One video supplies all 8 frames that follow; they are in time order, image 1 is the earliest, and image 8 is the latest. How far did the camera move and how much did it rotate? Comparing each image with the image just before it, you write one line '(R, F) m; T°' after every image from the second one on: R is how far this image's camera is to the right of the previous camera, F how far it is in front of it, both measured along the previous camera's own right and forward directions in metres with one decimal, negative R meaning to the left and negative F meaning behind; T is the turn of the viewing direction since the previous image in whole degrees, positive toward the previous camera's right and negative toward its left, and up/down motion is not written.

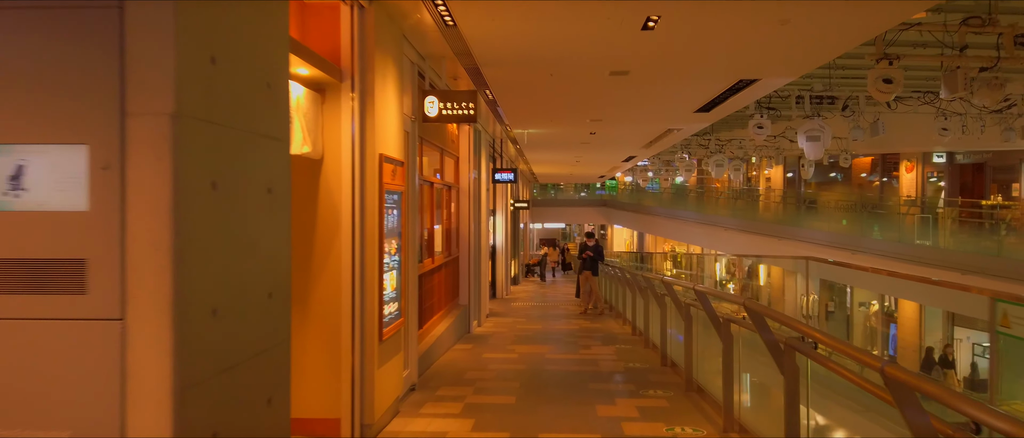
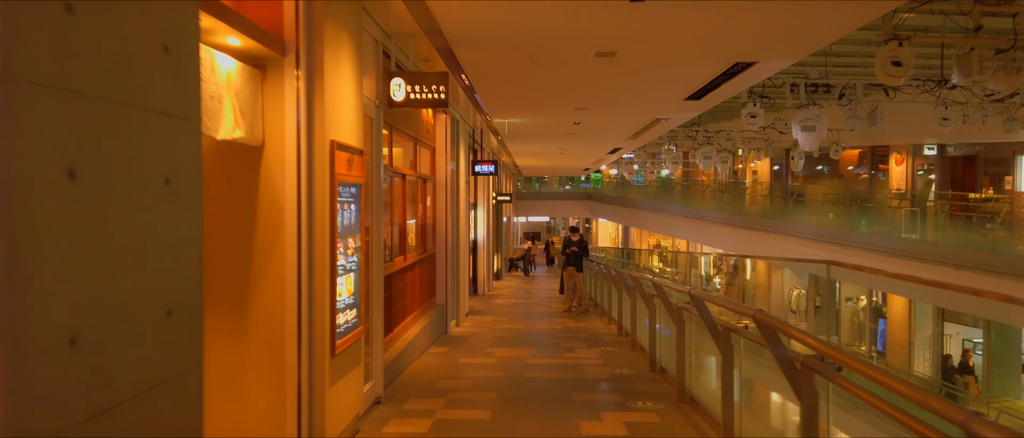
(+0.1, +0.5) m; +1°
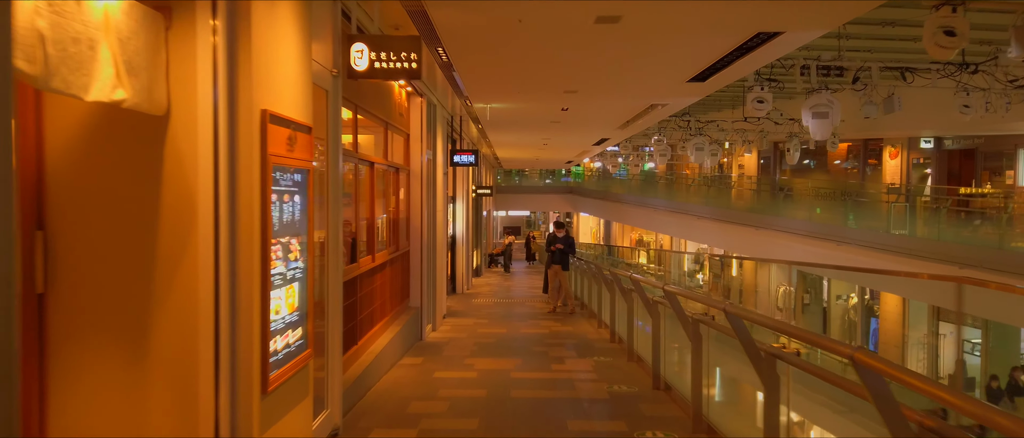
(0.0, +0.7) m; +2°
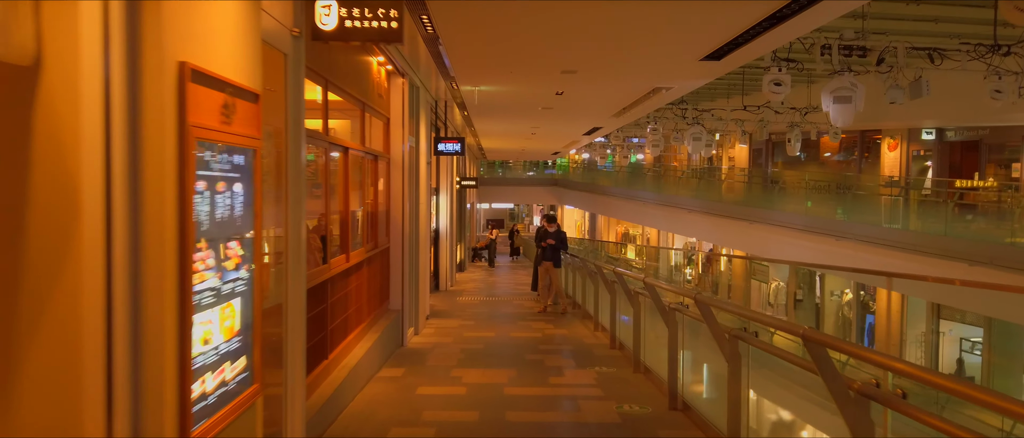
(-0.1, +0.7) m; +1°
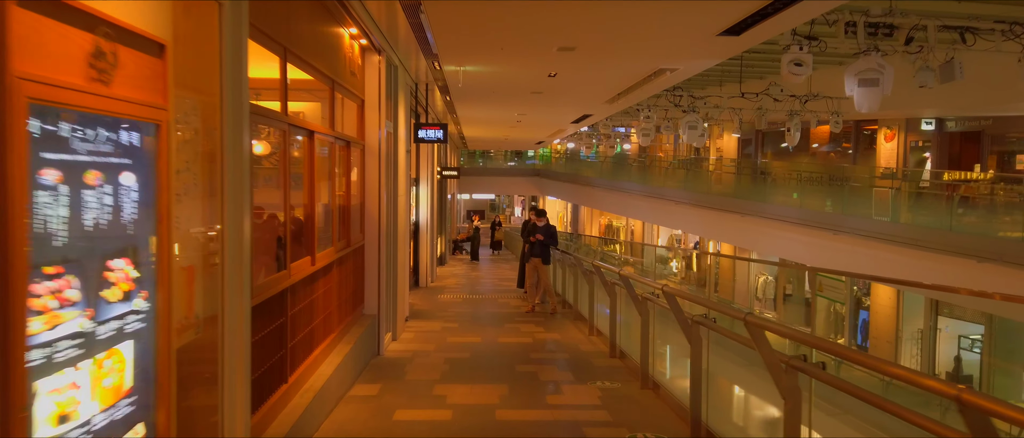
(-0.1, +0.7) m; +2°
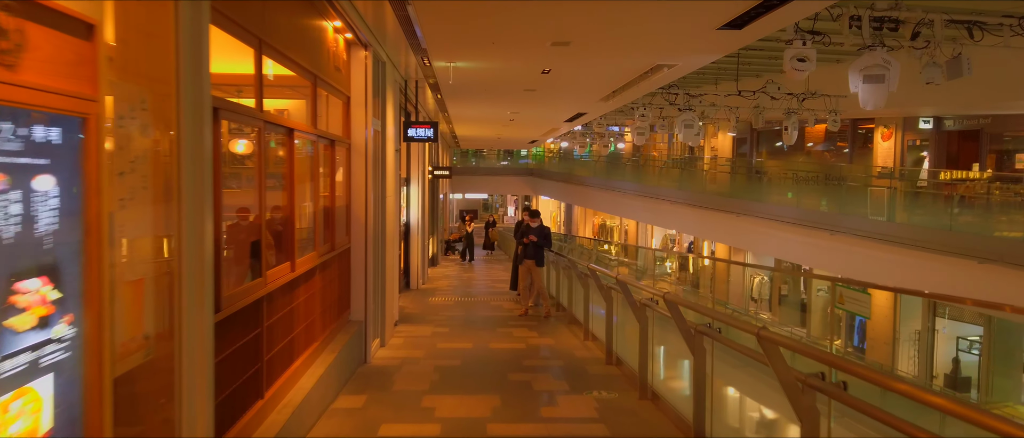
(0.0, +0.2) m; +1°
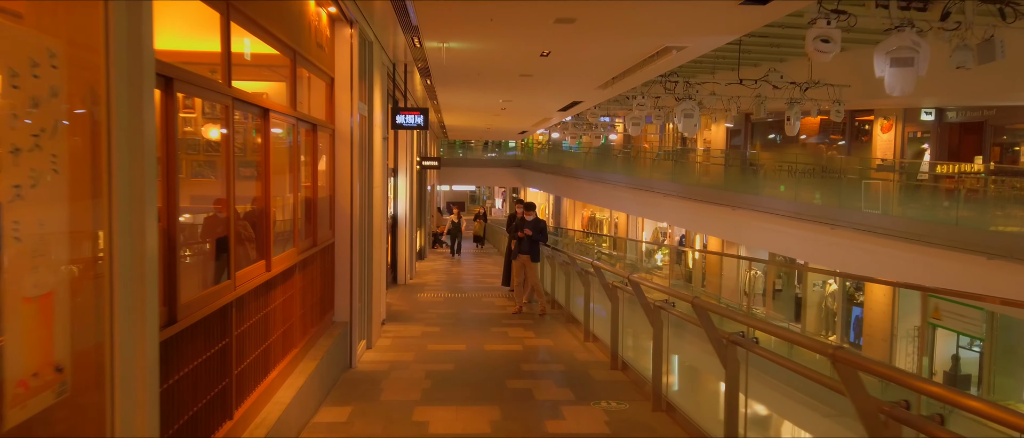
(-0.1, +0.4) m; +1°
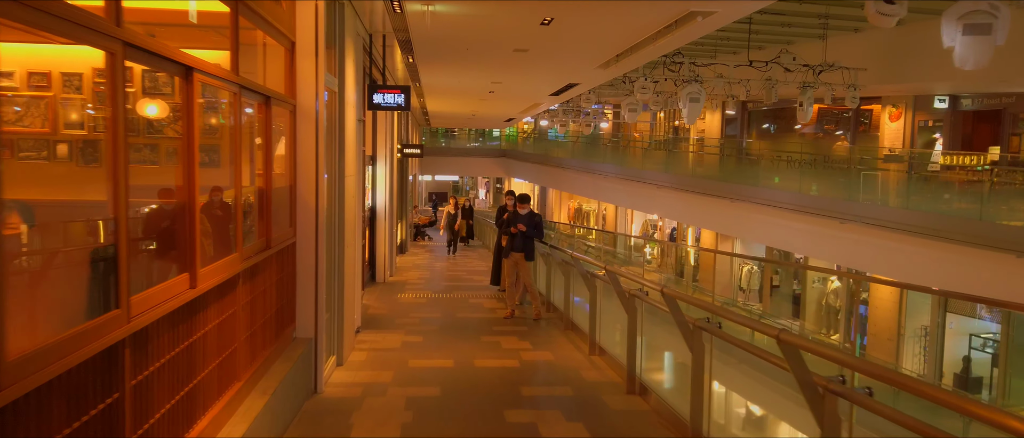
(-0.1, +0.9) m; +1°
